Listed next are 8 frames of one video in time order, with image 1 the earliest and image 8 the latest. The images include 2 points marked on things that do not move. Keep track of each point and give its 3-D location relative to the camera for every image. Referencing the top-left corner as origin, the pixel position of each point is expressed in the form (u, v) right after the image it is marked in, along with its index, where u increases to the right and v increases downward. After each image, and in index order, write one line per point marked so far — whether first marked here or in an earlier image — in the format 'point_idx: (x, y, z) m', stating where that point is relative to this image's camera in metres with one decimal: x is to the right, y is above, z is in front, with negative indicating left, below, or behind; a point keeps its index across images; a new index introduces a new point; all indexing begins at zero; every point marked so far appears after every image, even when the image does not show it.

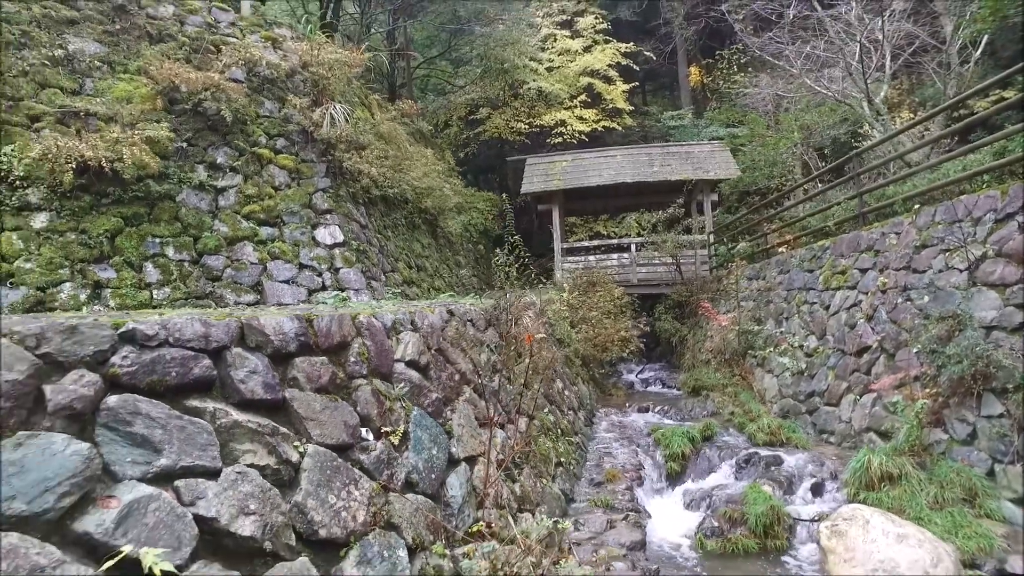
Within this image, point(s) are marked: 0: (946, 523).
0: (+2.1, -1.1, +3.0) m
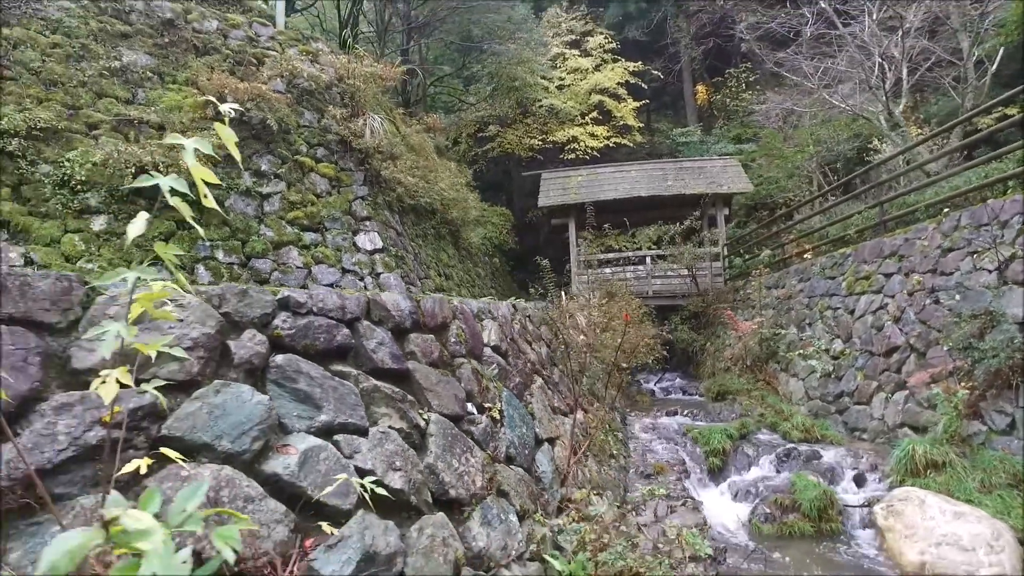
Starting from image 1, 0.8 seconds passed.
0: (+2.4, -1.0, +3.2) m
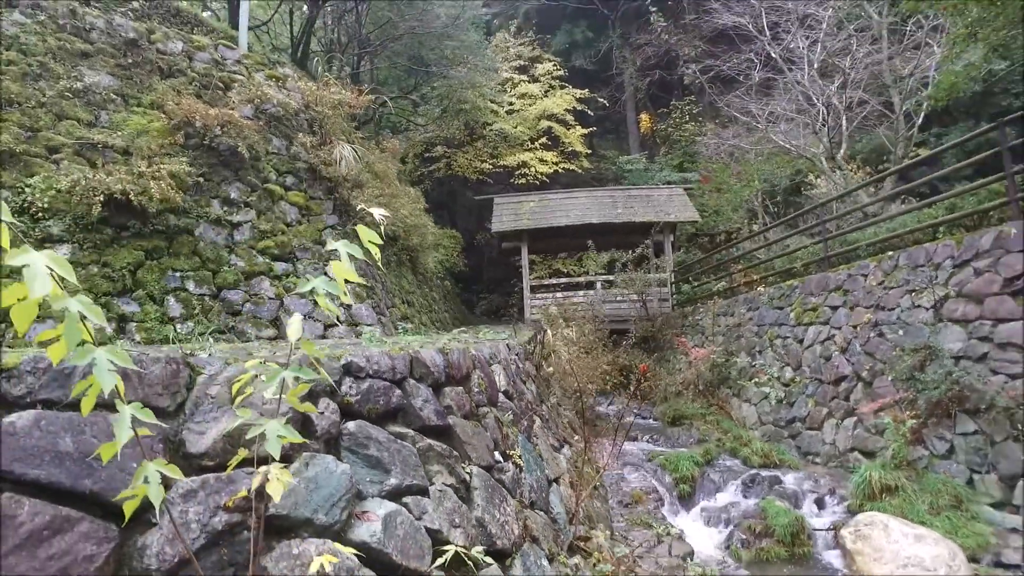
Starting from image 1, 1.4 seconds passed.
0: (+2.4, -1.3, +3.5) m
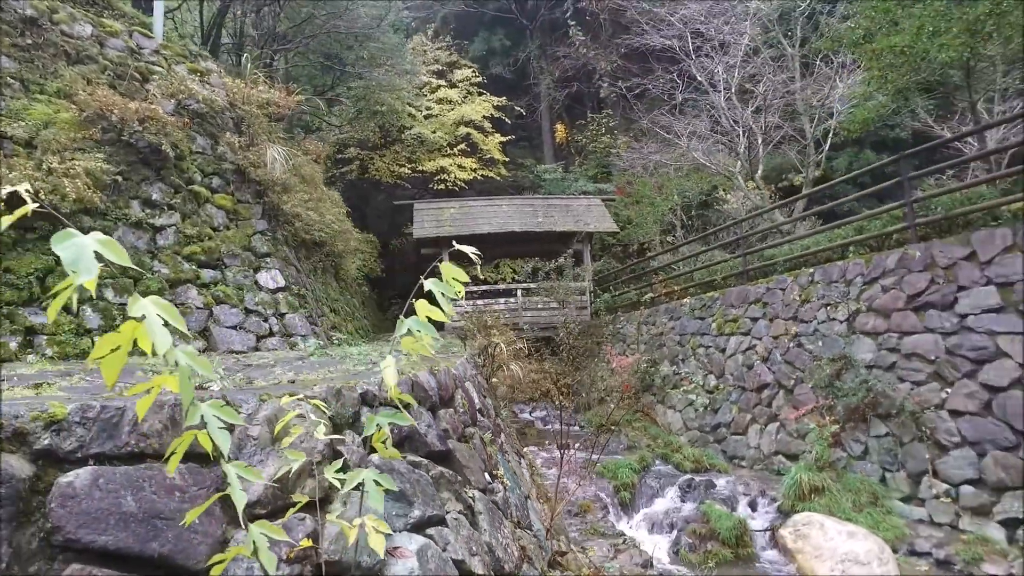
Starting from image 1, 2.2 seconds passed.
0: (+2.1, -1.4, +3.9) m
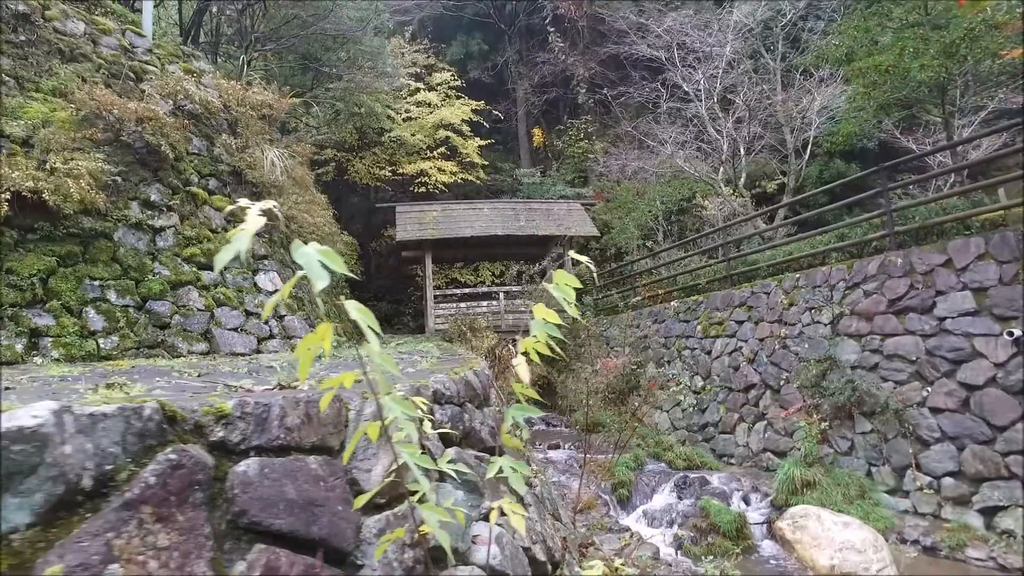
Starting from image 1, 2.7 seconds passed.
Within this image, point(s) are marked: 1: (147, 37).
0: (+2.2, -1.4, +4.1) m
1: (-3.3, +2.3, +5.9) m
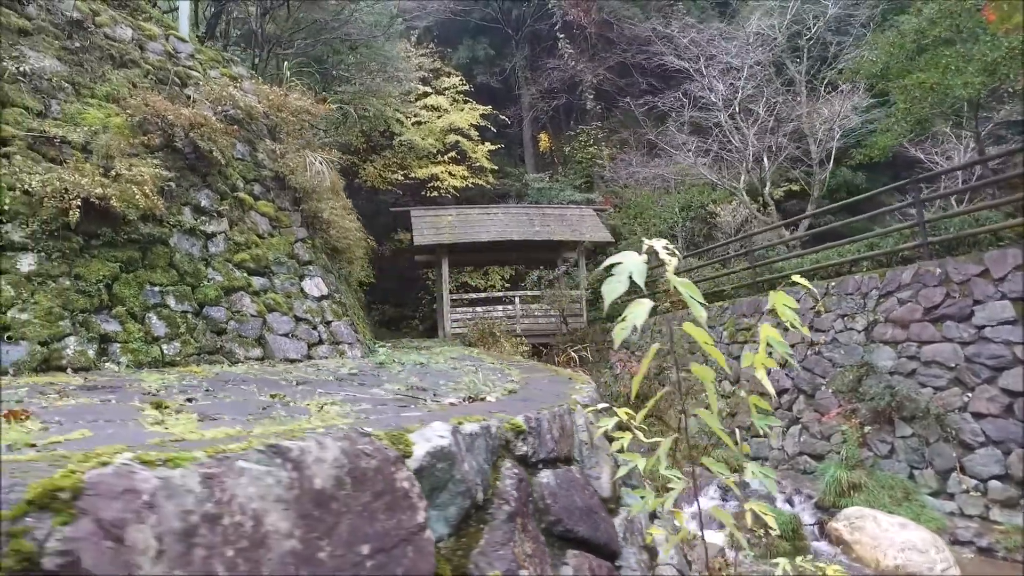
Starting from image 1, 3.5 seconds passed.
0: (+2.6, -1.5, +4.2) m
1: (-3.0, +2.2, +5.9) m
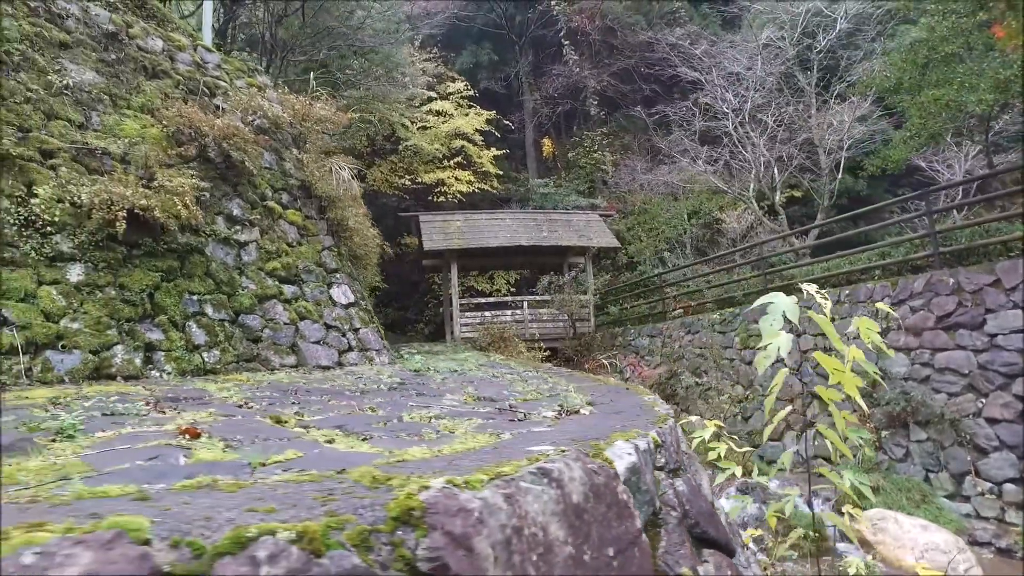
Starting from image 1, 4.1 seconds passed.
0: (+2.8, -1.5, +4.4) m
1: (-2.8, +2.2, +5.9) m
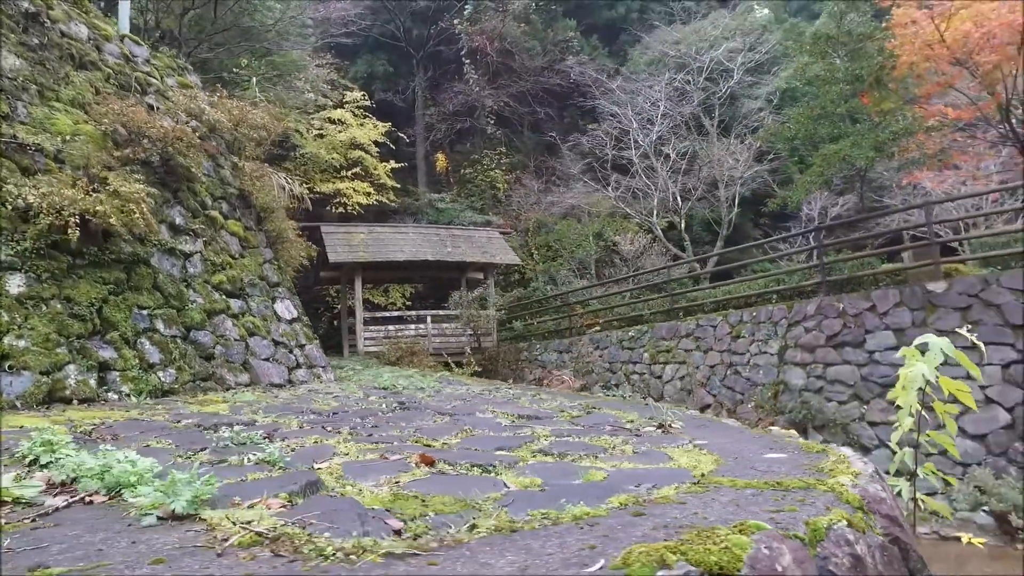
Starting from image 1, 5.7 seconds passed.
0: (+2.5, -1.7, +5.1) m
1: (-3.2, +2.1, +5.5) m
